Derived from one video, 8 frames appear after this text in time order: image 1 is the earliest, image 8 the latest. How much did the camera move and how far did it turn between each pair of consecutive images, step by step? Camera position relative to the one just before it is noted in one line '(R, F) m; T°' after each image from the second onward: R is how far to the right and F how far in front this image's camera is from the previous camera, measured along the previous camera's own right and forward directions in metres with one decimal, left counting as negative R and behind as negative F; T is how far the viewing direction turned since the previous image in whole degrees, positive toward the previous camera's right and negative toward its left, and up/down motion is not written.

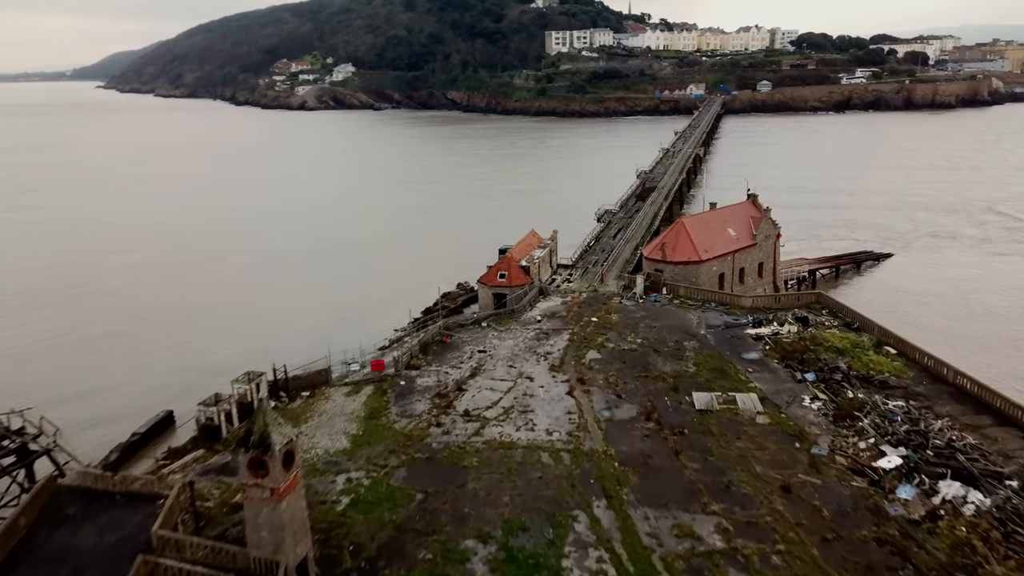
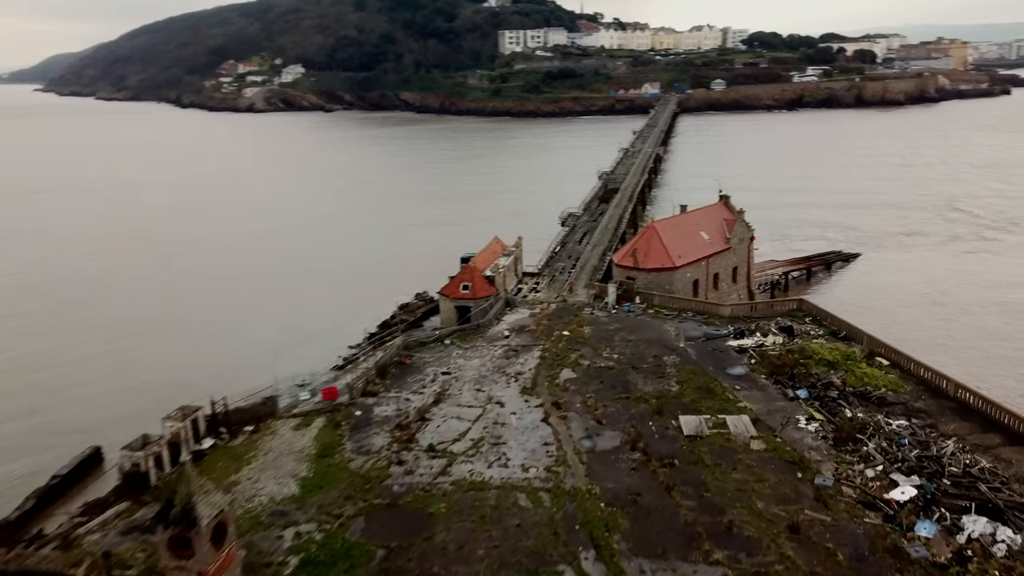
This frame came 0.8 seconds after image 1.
(-0.2, +2.0) m; +3°
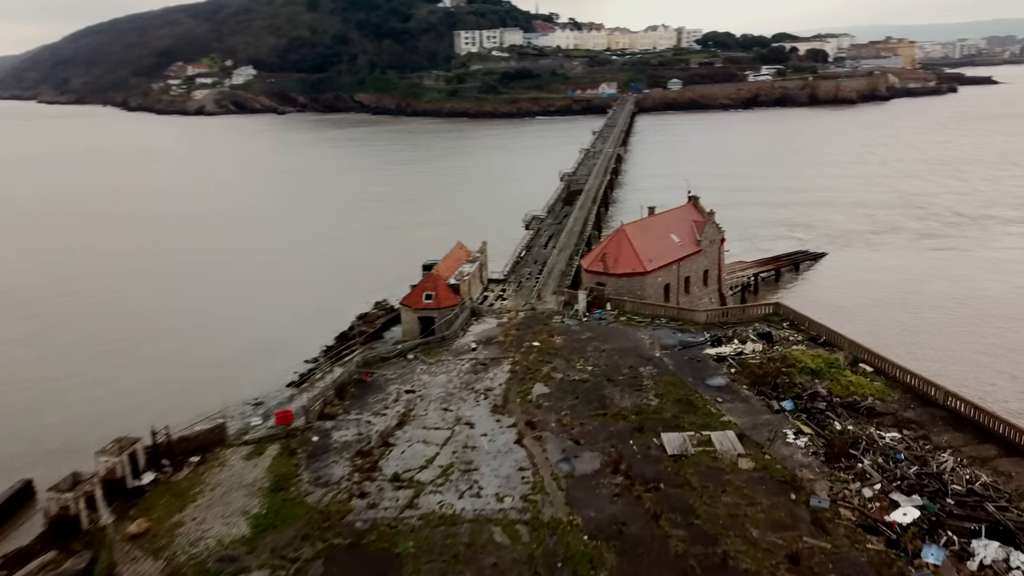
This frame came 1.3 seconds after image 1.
(-0.2, +1.3) m; +3°
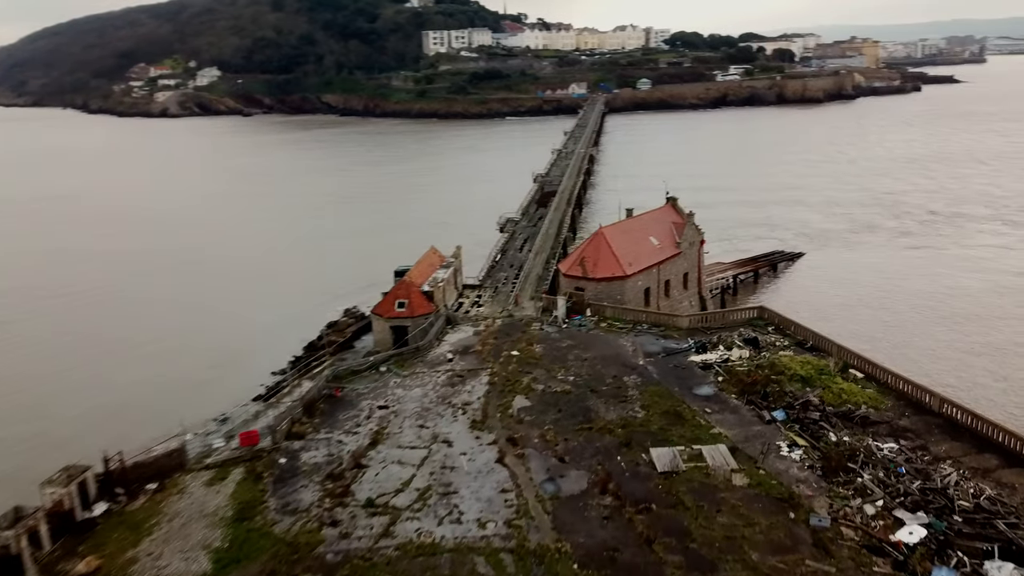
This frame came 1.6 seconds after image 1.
(-0.2, +1.0) m; +2°
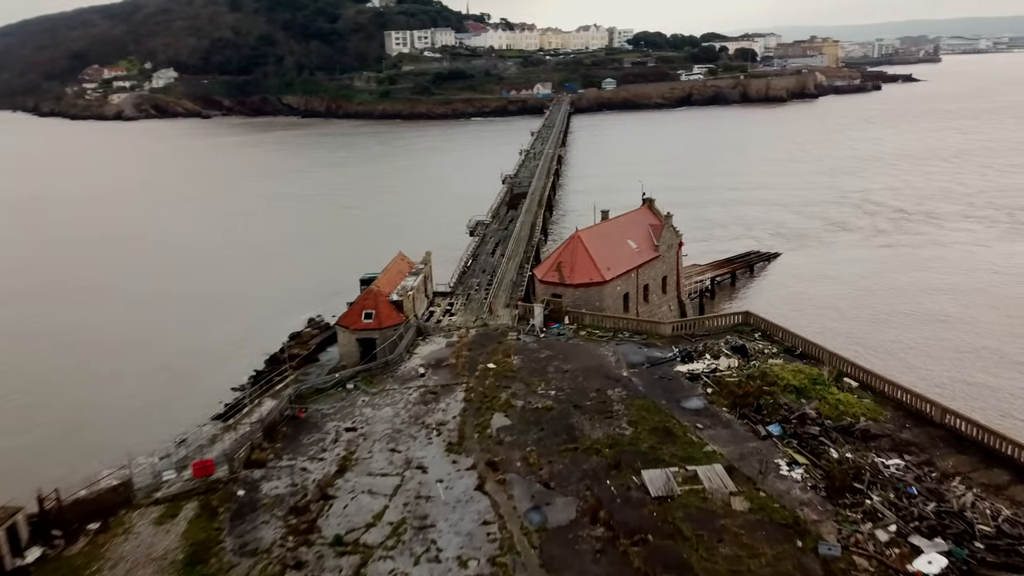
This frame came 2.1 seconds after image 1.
(-0.2, +1.3) m; +2°
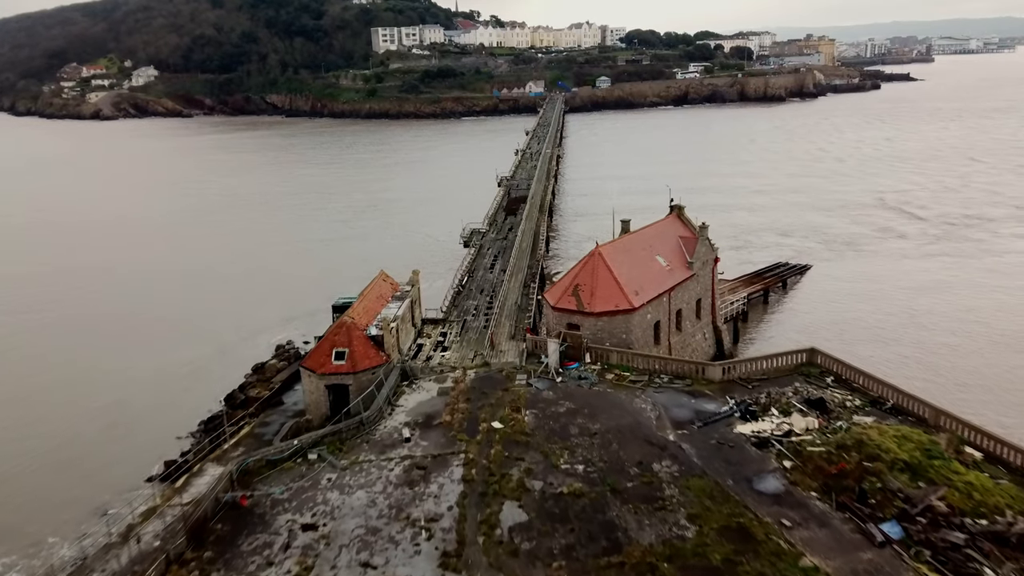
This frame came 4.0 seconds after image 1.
(-0.4, +4.7) m; +1°
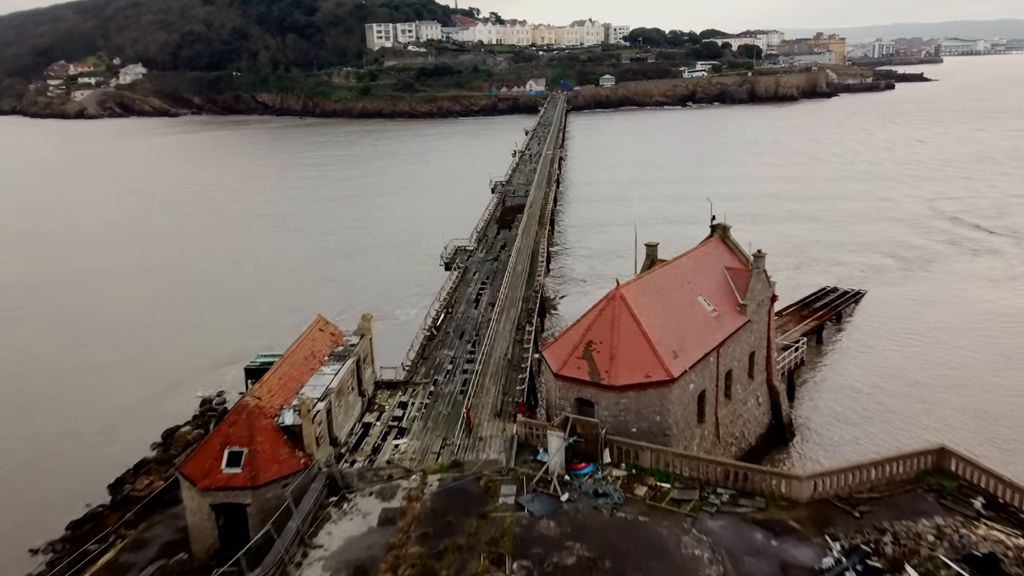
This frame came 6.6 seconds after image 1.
(+0.3, +6.2) m; 0°
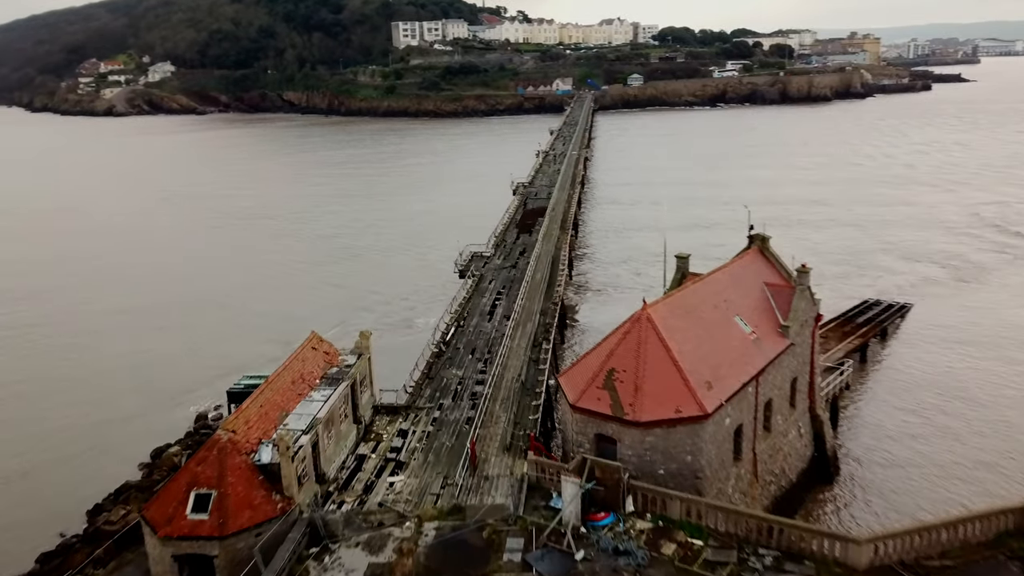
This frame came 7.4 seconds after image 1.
(+0.2, +1.7) m; -2°
